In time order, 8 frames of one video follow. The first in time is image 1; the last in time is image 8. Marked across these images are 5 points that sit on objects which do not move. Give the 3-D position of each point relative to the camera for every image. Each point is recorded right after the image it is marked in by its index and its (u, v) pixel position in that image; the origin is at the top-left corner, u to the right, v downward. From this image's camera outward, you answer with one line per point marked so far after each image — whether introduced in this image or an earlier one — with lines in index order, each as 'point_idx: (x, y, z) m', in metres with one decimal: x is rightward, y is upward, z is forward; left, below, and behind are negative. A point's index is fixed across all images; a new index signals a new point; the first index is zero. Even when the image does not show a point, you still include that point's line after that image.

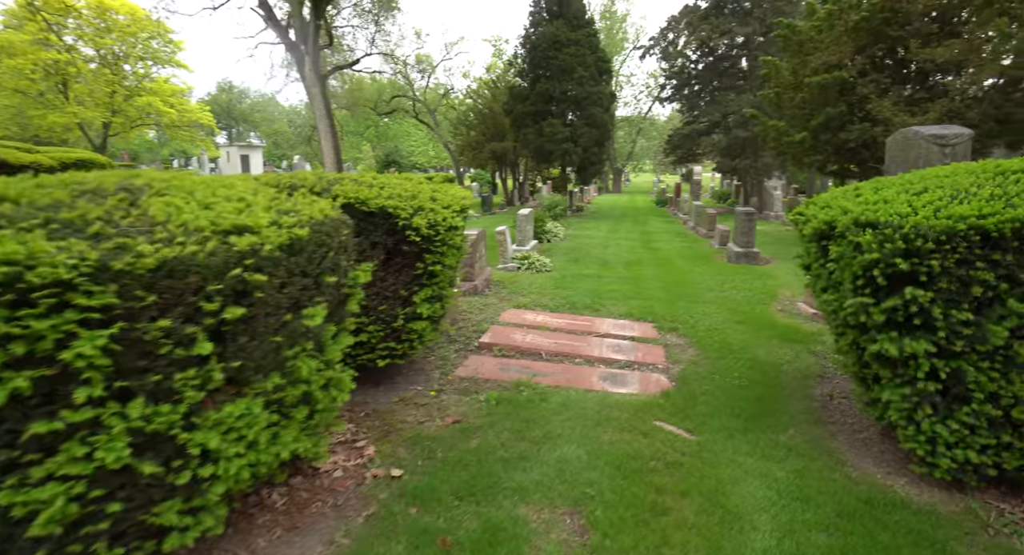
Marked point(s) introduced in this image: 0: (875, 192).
0: (+2.6, +0.6, +3.8) m
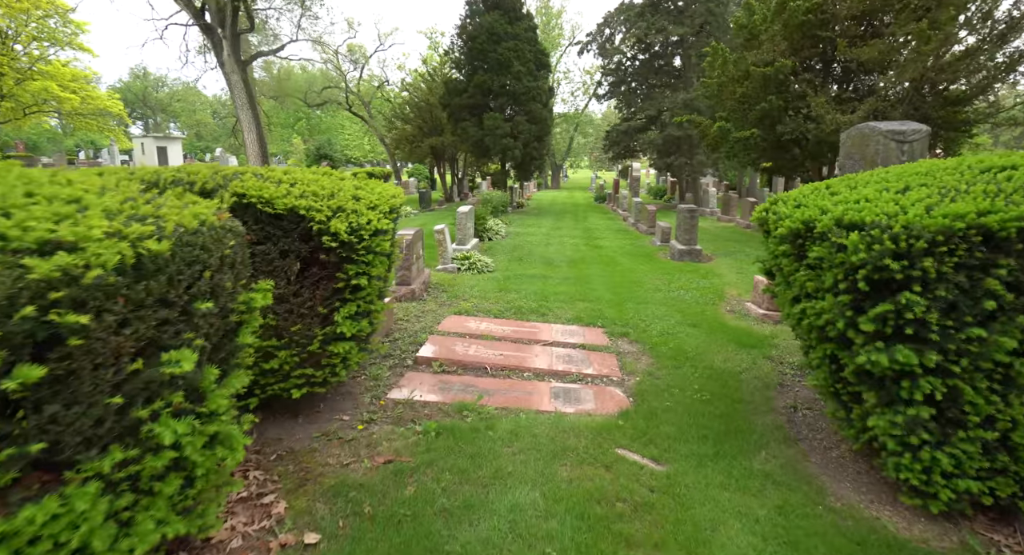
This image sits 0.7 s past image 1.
0: (+2.2, +0.6, +3.5) m
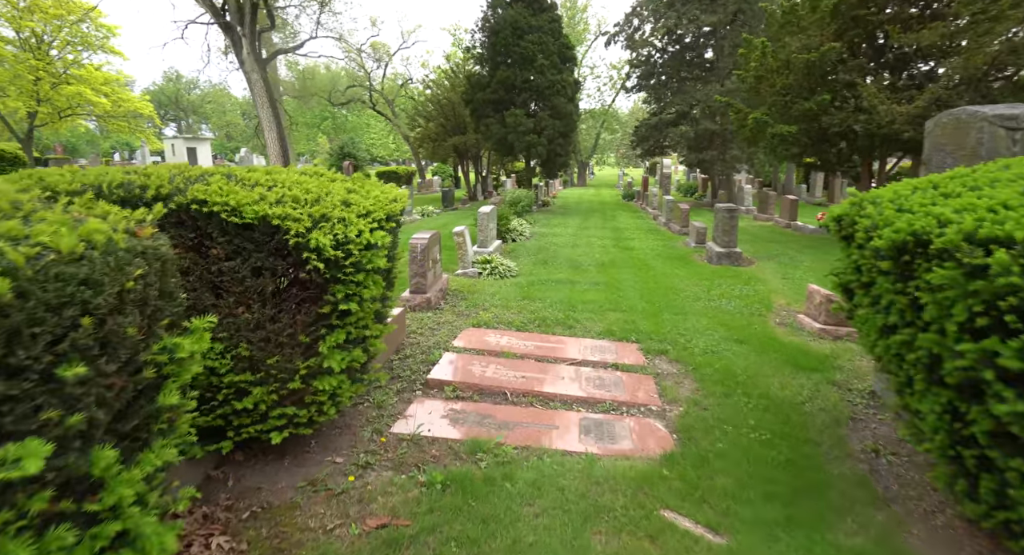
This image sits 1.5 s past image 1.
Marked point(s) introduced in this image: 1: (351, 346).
0: (+2.3, +0.4, +2.7) m
1: (-1.0, -0.4, +3.2) m
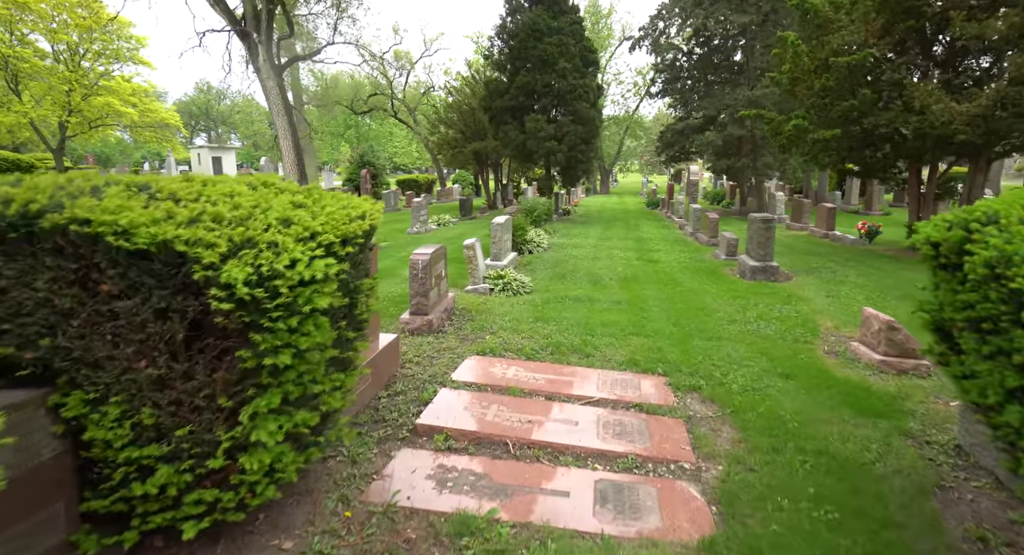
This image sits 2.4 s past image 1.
0: (+2.3, +0.2, +1.8) m
1: (-1.0, -0.6, +2.4) m
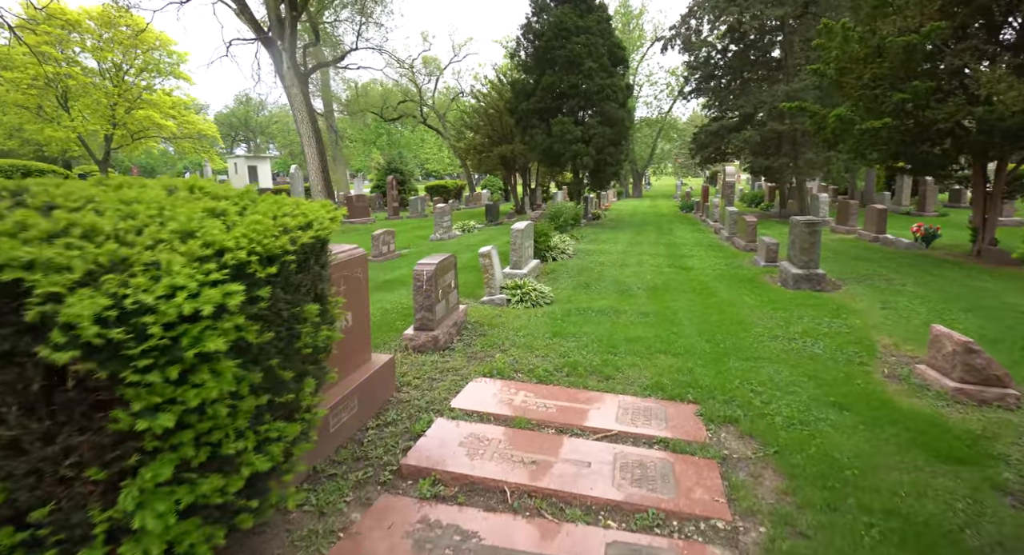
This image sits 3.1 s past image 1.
0: (+2.1, +0.2, +1.1) m
1: (-1.1, -0.7, +1.9) m
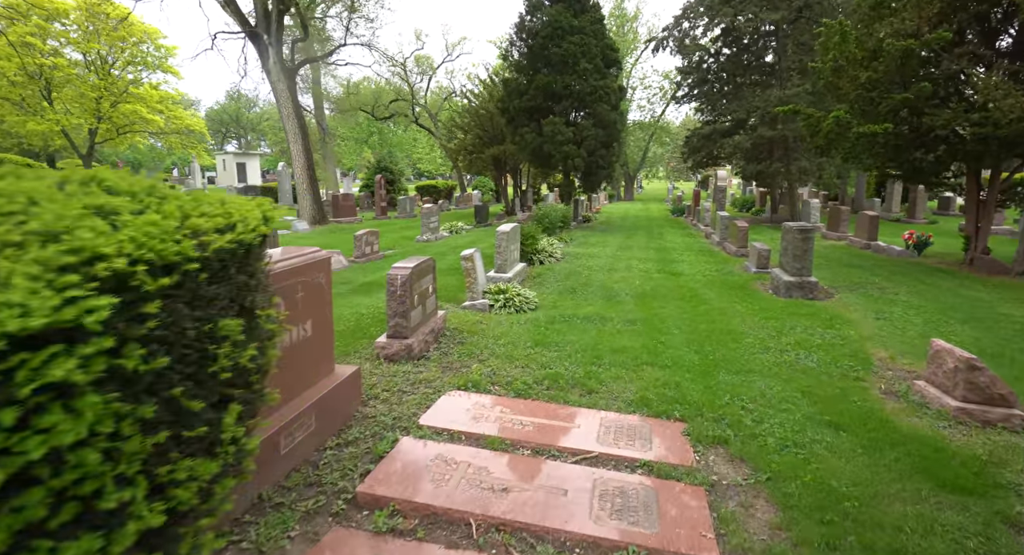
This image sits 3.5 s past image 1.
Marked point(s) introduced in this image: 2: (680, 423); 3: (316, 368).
0: (+2.0, +0.1, +0.8) m
1: (-1.3, -0.7, +1.5) m
2: (+1.4, -1.2, +4.5) m
3: (-1.5, -0.7, +4.1) m
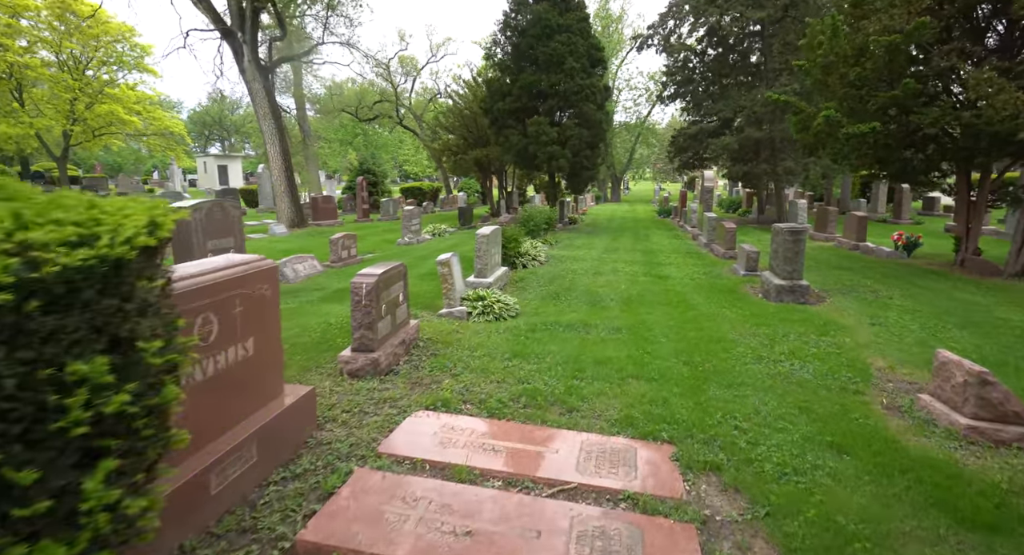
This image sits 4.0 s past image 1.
0: (+1.8, 0.0, +0.4) m
1: (-1.4, -0.8, +1.1) m
2: (+1.2, -1.3, +4.1) m
3: (-1.7, -0.8, +3.6) m
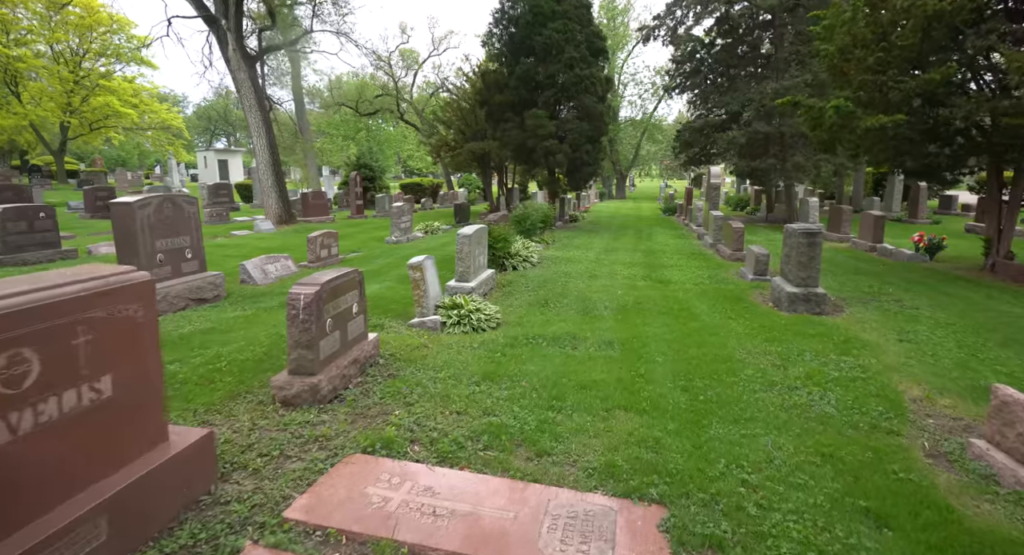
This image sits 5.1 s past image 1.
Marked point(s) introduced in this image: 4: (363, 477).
0: (+1.5, -0.1, -0.5) m
1: (-1.8, -0.9, +0.2) m
2: (+0.9, -1.4, +3.2) m
3: (-2.0, -0.9, +2.8) m
4: (-1.0, -1.3, +3.5) m
